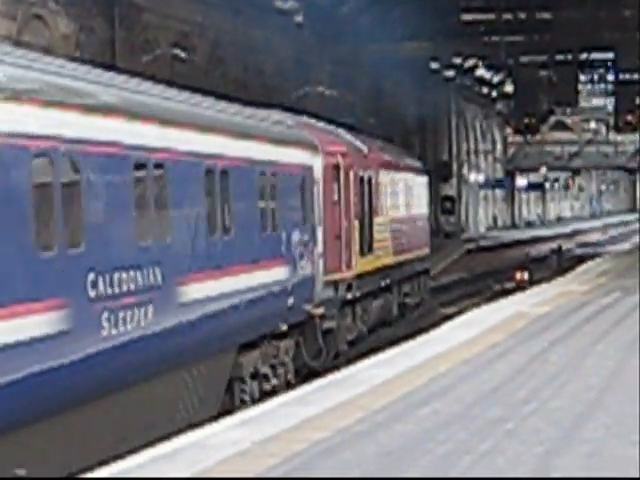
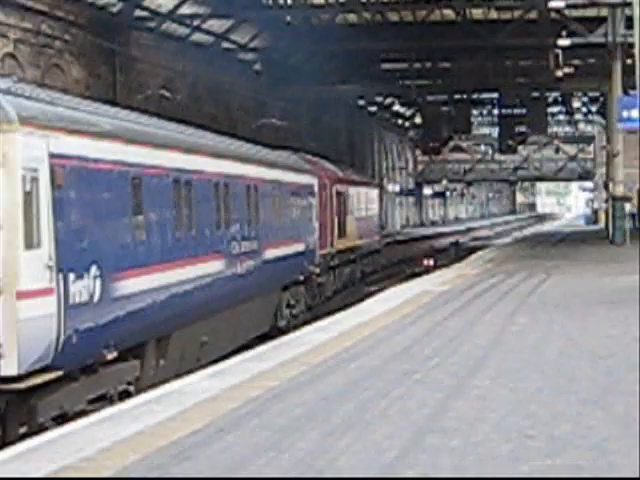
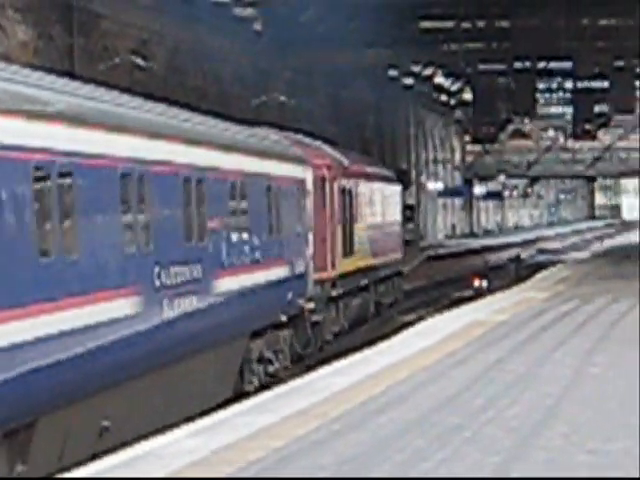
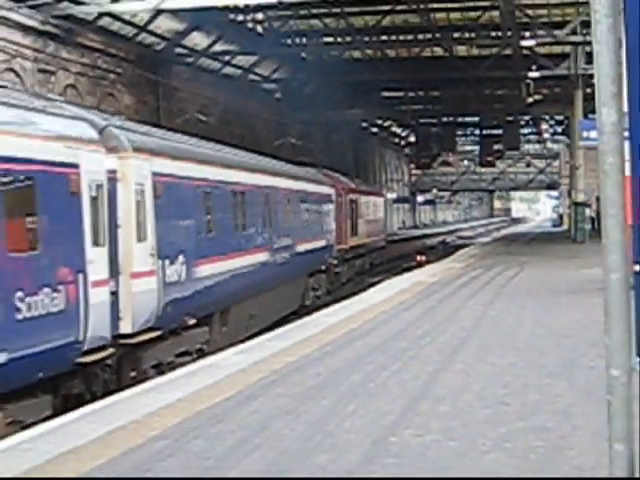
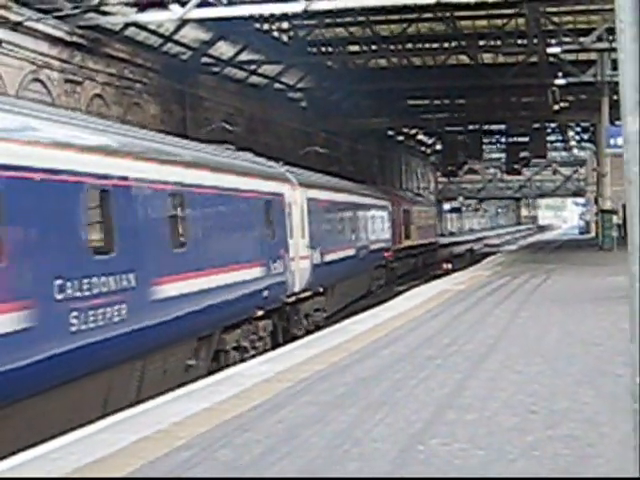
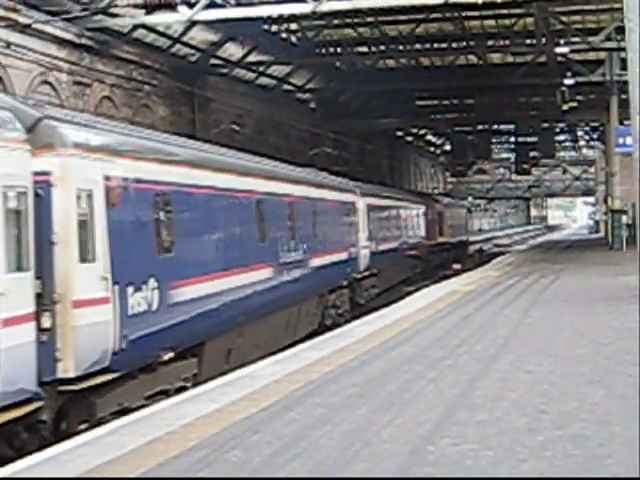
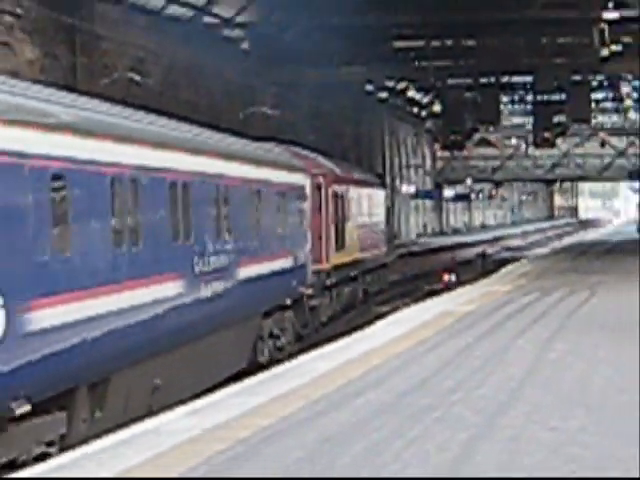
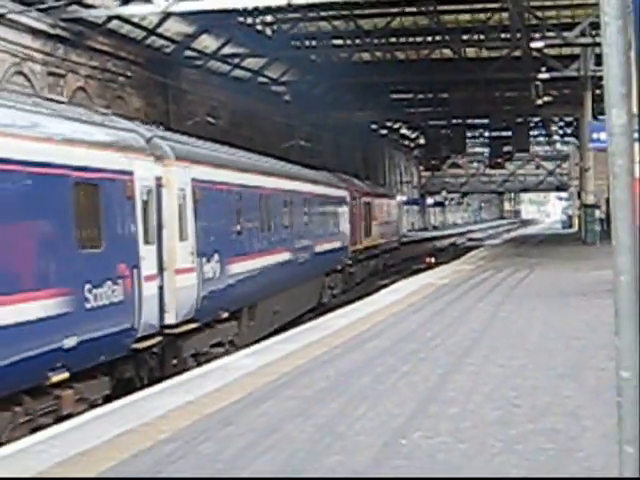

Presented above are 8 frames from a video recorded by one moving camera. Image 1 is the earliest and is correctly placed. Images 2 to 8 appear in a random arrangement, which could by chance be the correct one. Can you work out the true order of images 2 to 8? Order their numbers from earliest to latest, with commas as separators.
3, 7, 2, 4, 8, 5, 6
